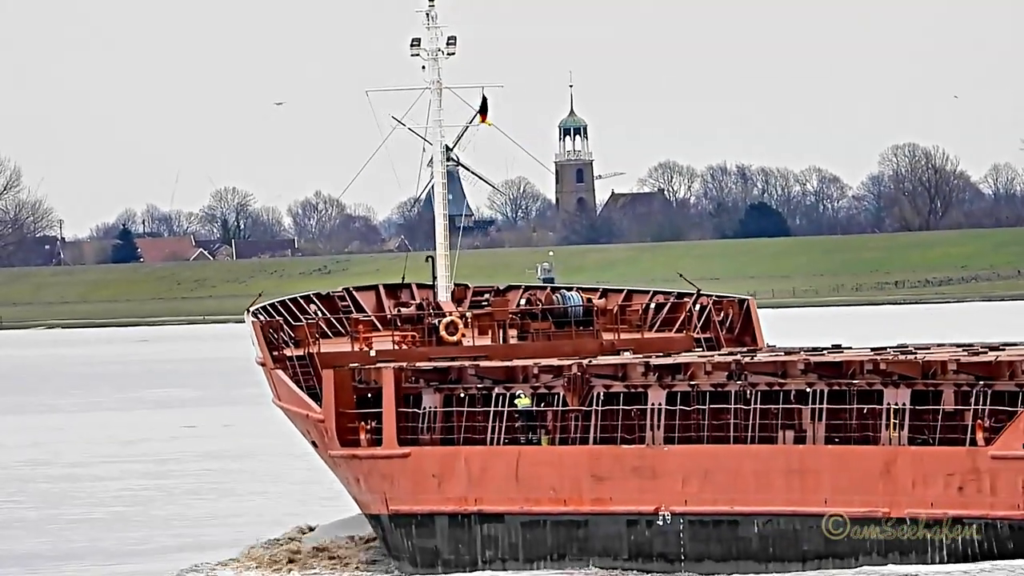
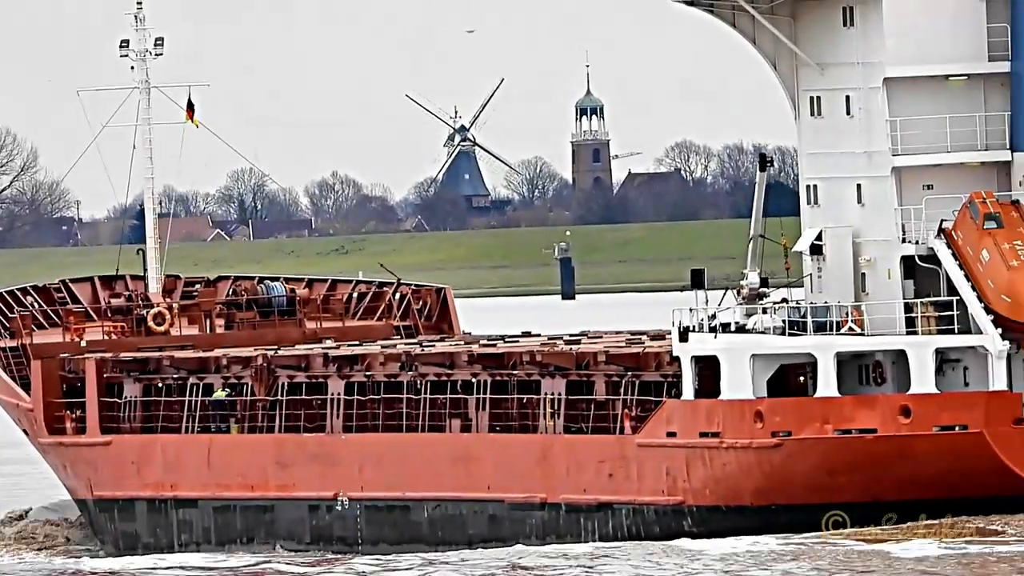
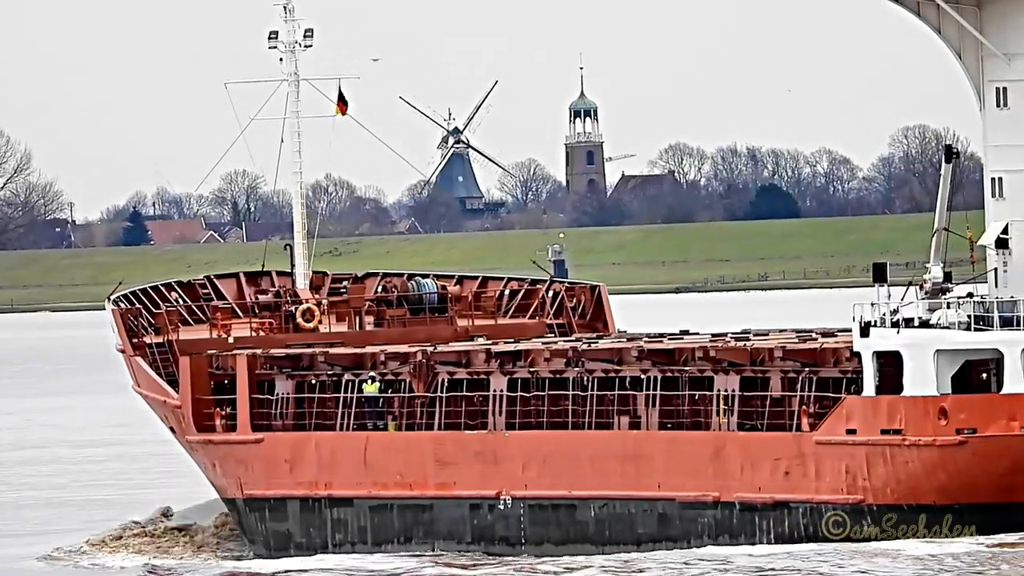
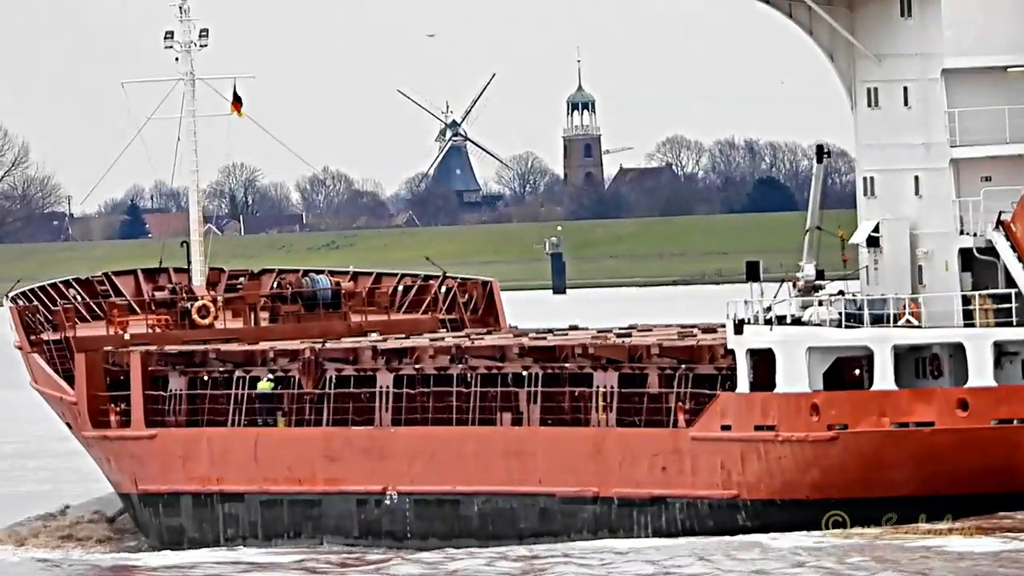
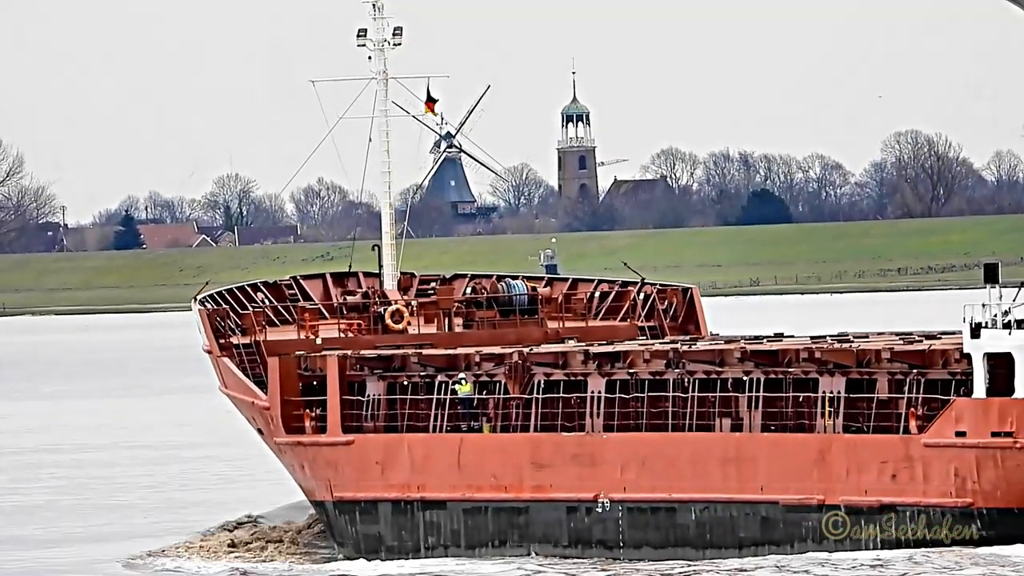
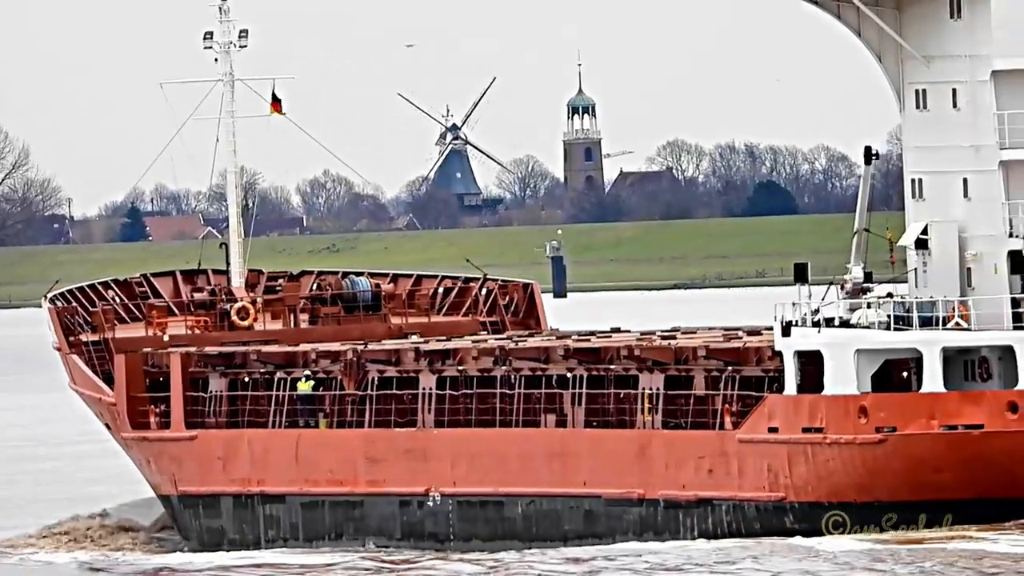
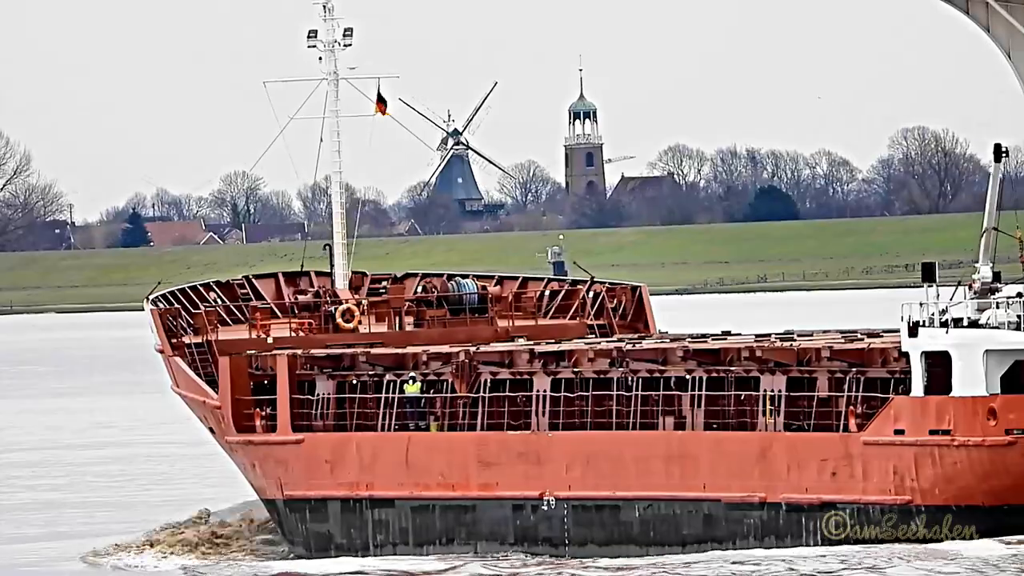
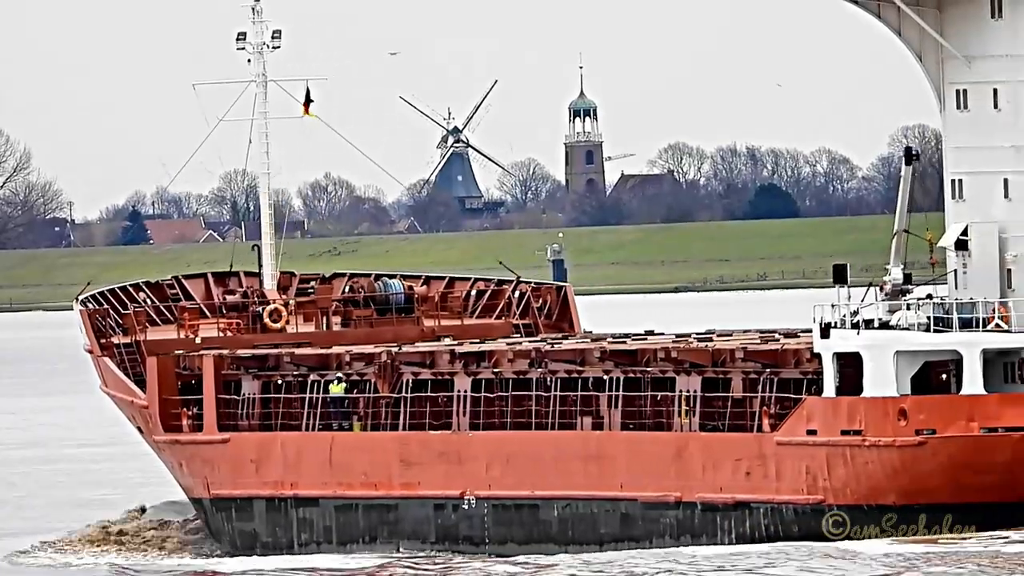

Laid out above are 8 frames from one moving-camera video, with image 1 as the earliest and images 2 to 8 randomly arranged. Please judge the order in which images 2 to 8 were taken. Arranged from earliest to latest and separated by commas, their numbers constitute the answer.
5, 7, 3, 8, 6, 4, 2
